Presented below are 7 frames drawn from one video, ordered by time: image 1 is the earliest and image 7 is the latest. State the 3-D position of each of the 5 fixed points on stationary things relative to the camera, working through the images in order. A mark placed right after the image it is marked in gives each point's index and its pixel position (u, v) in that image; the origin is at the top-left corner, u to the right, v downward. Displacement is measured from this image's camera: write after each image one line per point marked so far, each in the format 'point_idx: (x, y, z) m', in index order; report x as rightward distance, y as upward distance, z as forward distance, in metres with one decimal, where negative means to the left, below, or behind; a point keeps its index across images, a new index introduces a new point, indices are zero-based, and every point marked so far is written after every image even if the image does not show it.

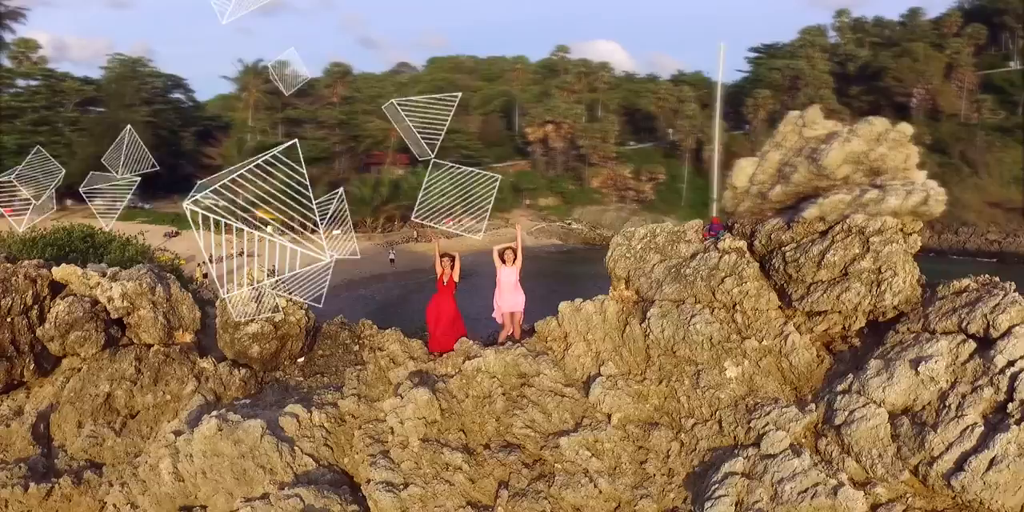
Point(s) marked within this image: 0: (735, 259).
0: (+0.7, 0.0, +4.2) m
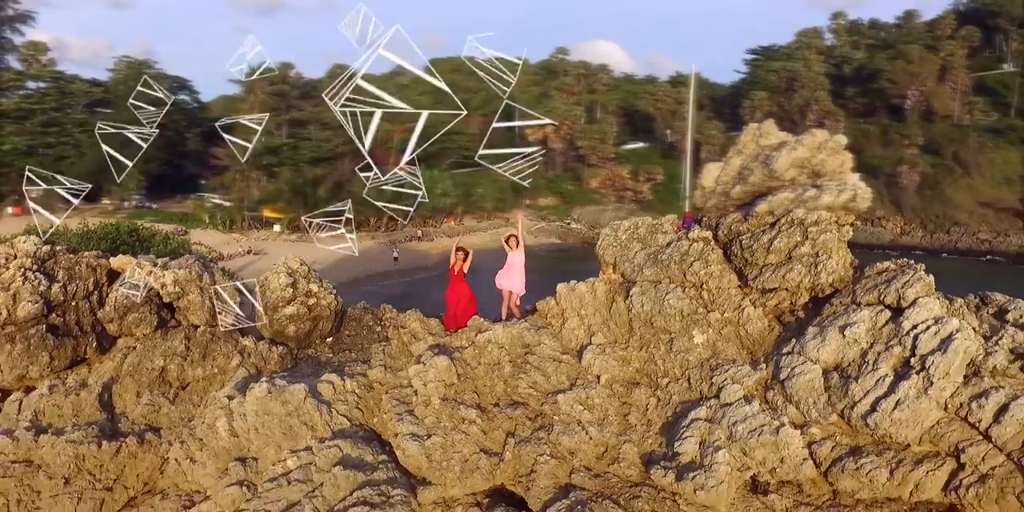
0: (+0.7, +0.1, +5.0) m
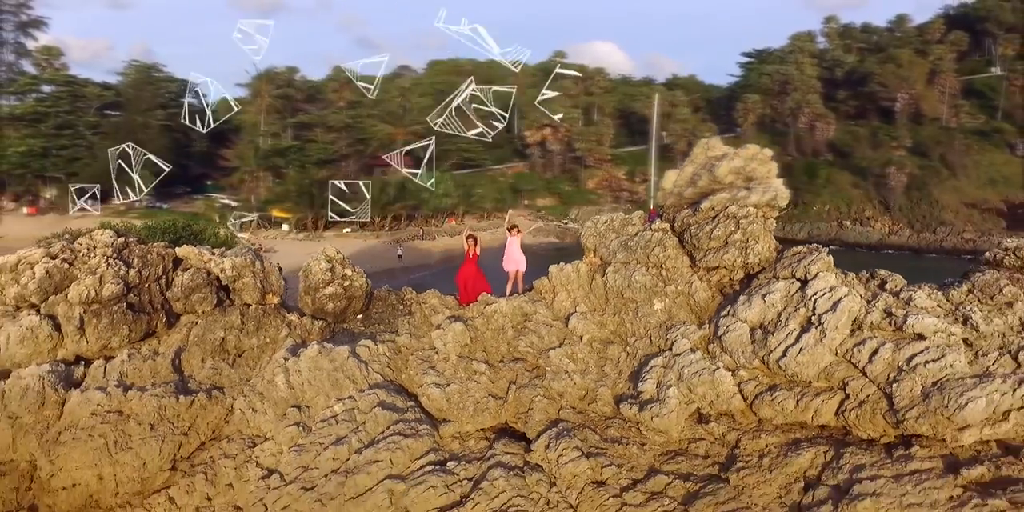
0: (+0.7, +0.1, +6.2) m
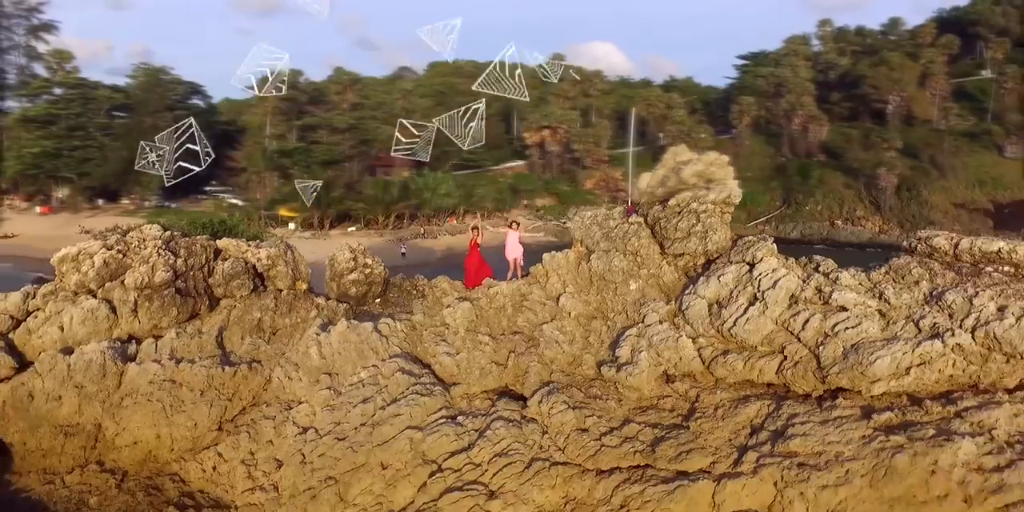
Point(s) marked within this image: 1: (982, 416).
0: (+0.7, +0.2, +7.2) m
1: (+1.9, -0.6, +5.4) m
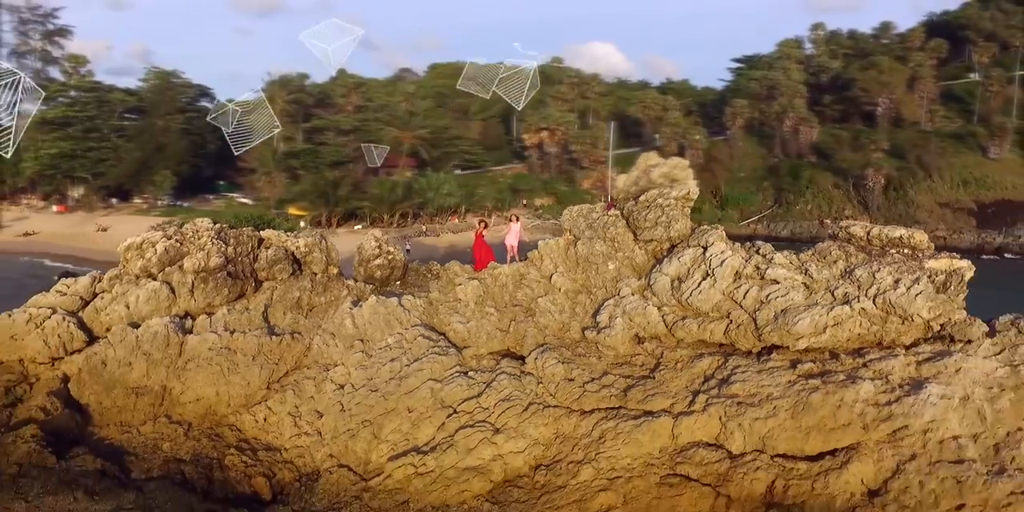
0: (+0.7, +0.2, +8.7) m
1: (+1.9, -0.6, +6.8) m
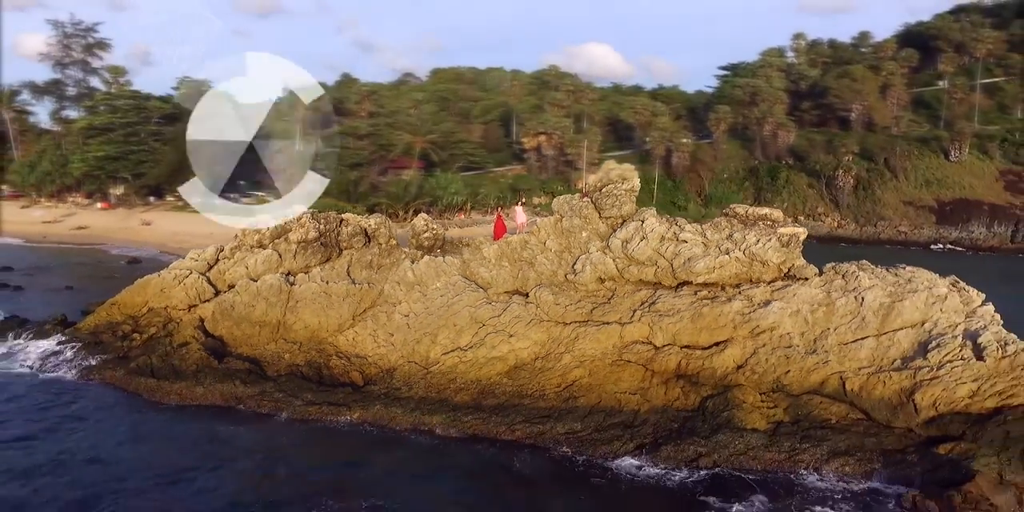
0: (+0.8, +0.5, +12.9) m
1: (+2.0, -0.3, +11.1) m
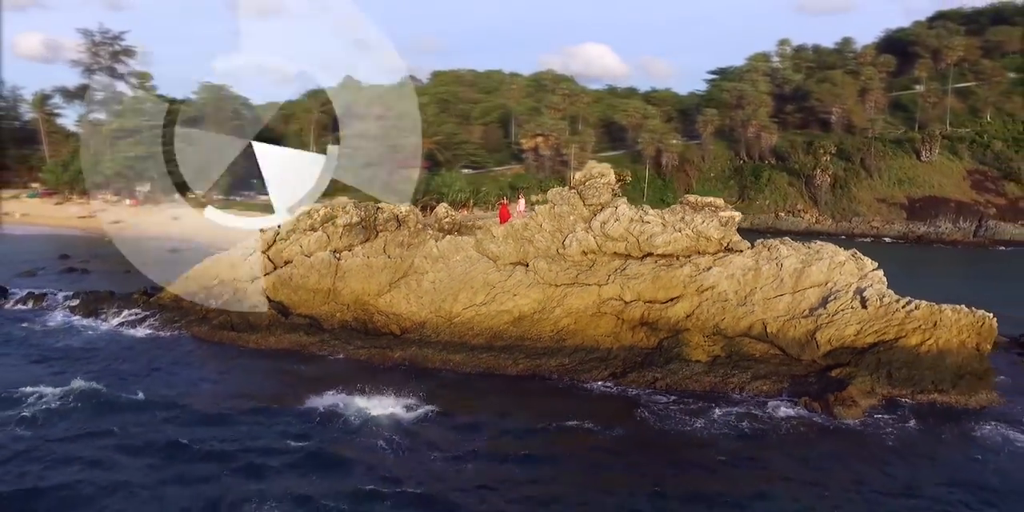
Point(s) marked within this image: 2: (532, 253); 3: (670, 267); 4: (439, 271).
0: (+0.8, +0.8, +16.4) m
1: (+2.0, 0.0, +14.5) m
2: (+0.3, 0.0, +15.7) m
3: (+1.7, -0.1, +14.5) m
4: (-0.9, -0.2, +15.9) m
